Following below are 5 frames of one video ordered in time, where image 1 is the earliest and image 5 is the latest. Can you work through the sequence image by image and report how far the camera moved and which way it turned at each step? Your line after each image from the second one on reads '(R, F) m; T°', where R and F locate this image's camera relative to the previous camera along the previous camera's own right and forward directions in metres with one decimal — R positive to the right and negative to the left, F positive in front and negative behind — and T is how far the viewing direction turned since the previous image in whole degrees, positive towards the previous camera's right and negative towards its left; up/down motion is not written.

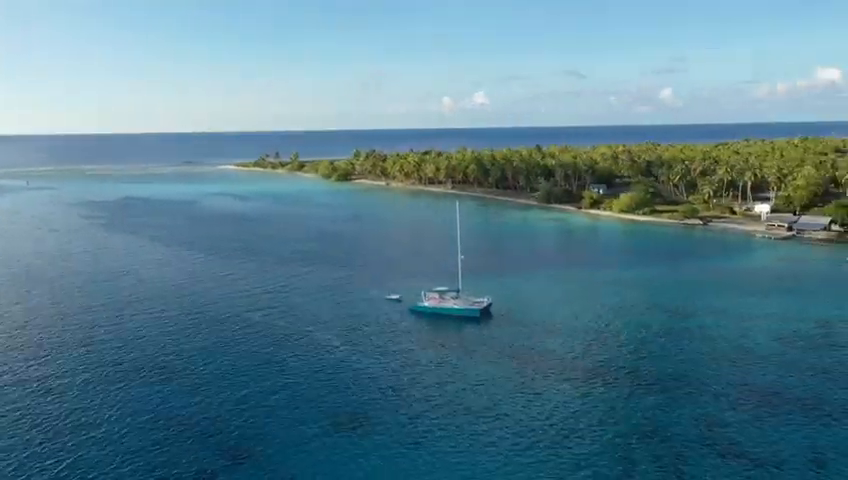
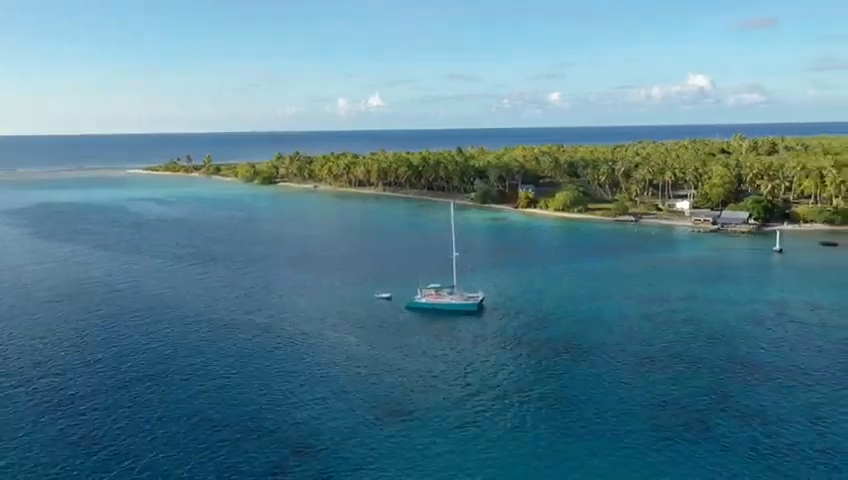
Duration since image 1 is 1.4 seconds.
(+6.1, -0.2) m; -7°
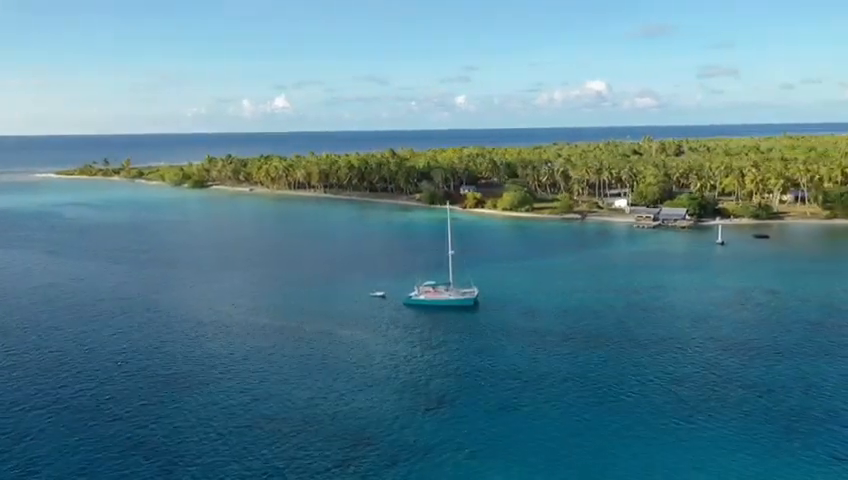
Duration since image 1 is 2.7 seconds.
(-5.9, -1.4) m; +7°
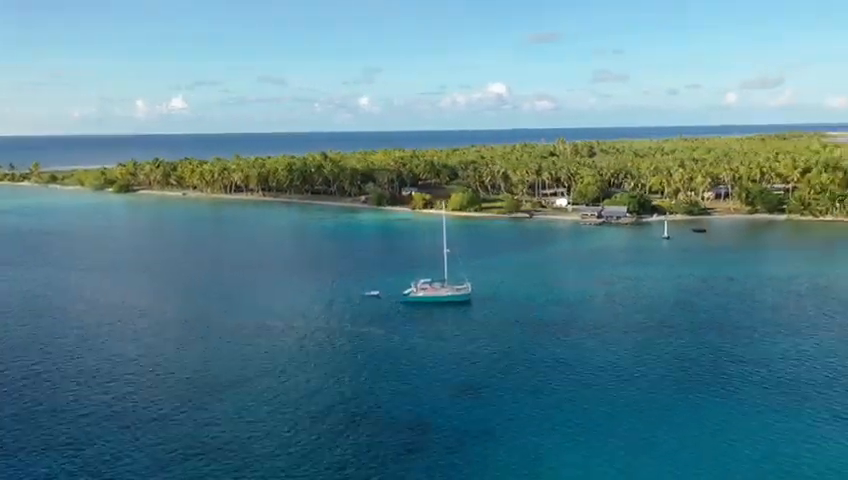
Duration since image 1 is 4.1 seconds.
(-6.3, -1.5) m; +8°
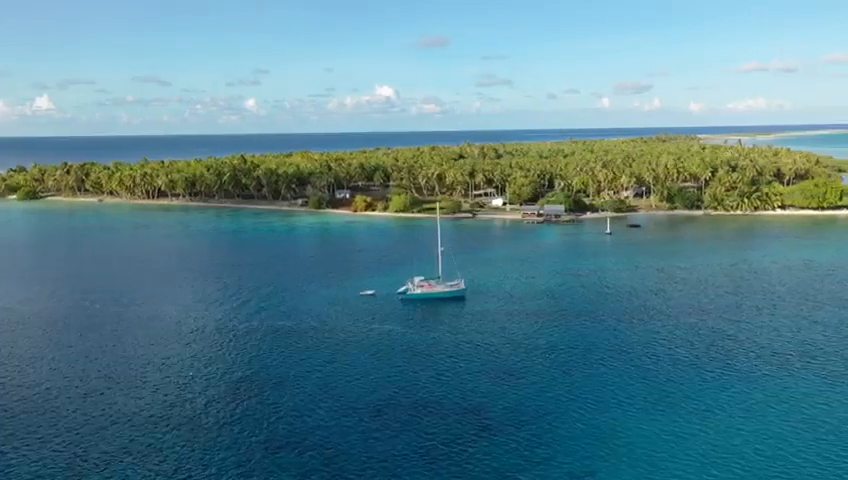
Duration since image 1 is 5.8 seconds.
(-7.7, -1.5) m; +9°
